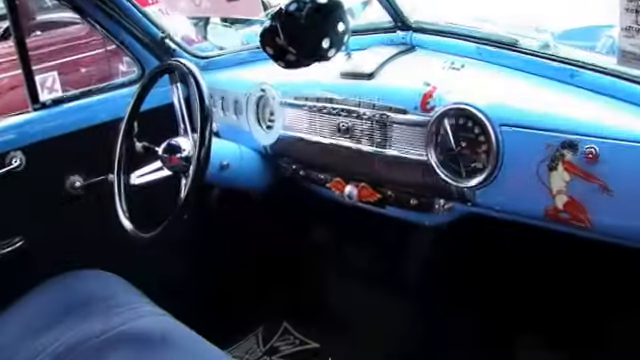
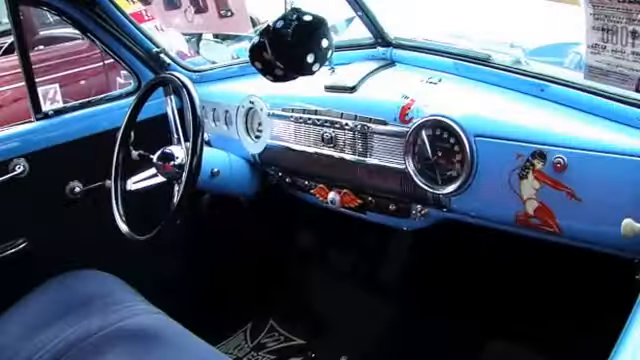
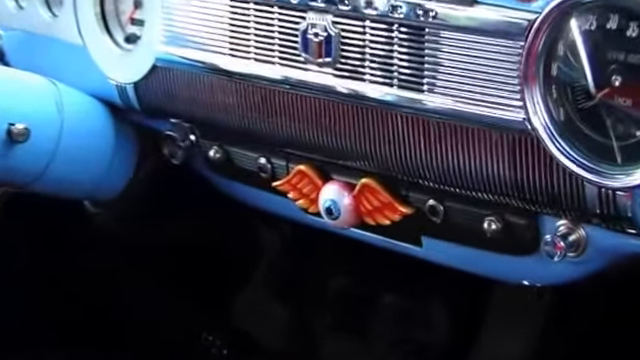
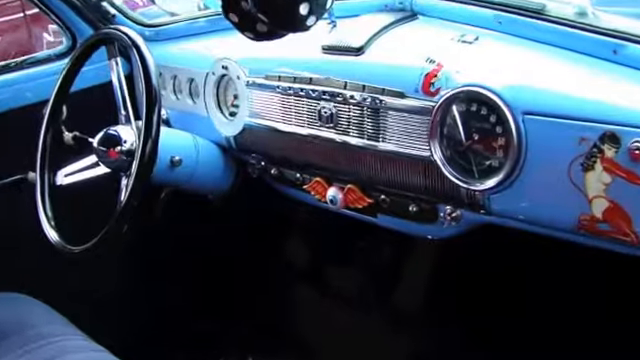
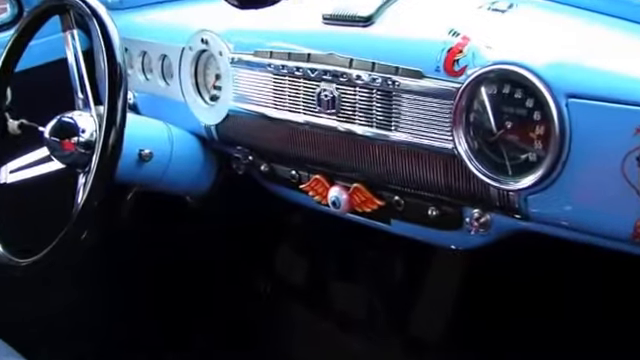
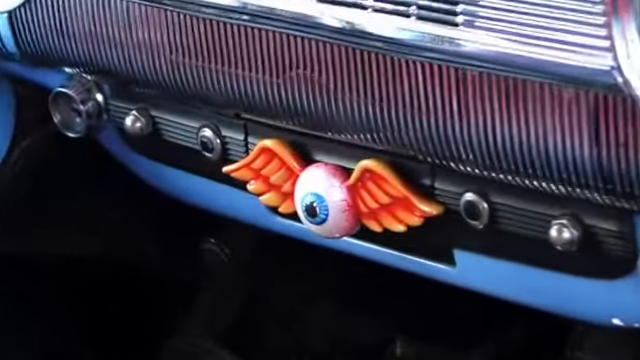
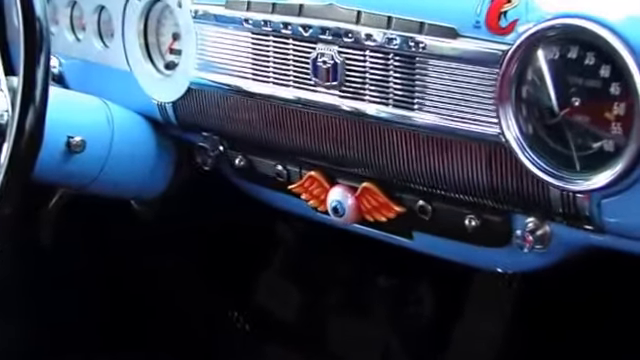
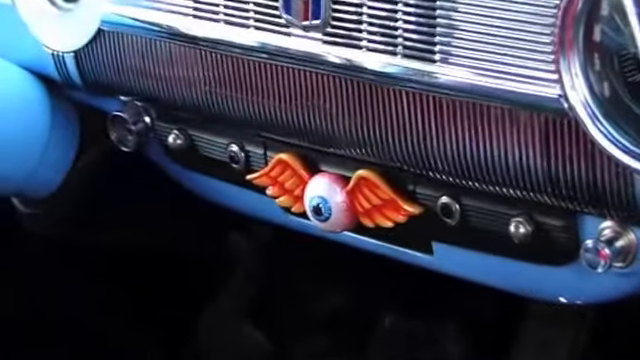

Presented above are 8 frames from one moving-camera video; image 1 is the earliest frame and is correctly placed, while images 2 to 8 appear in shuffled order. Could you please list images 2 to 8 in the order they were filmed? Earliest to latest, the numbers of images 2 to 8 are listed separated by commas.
2, 4, 5, 7, 3, 8, 6
